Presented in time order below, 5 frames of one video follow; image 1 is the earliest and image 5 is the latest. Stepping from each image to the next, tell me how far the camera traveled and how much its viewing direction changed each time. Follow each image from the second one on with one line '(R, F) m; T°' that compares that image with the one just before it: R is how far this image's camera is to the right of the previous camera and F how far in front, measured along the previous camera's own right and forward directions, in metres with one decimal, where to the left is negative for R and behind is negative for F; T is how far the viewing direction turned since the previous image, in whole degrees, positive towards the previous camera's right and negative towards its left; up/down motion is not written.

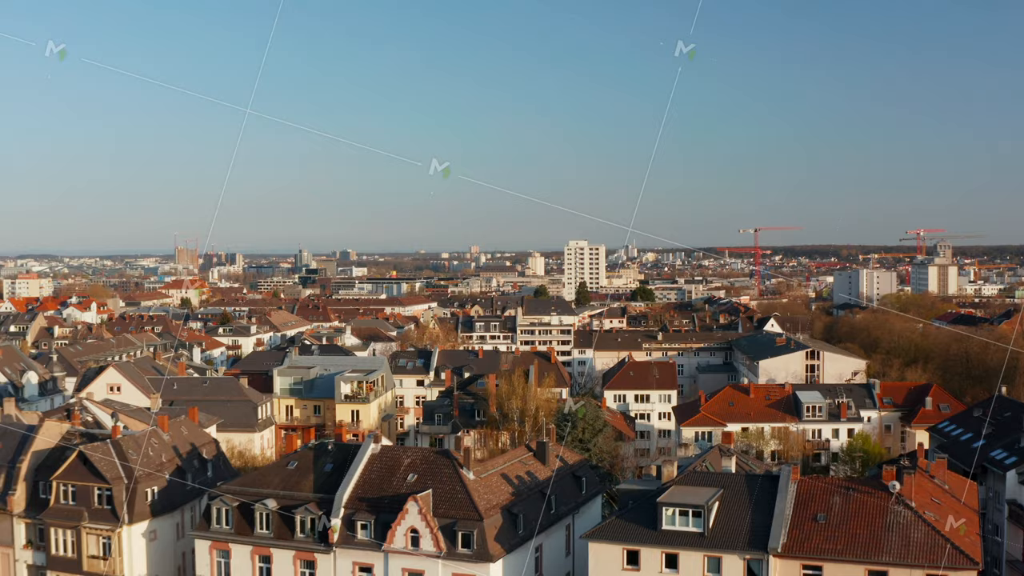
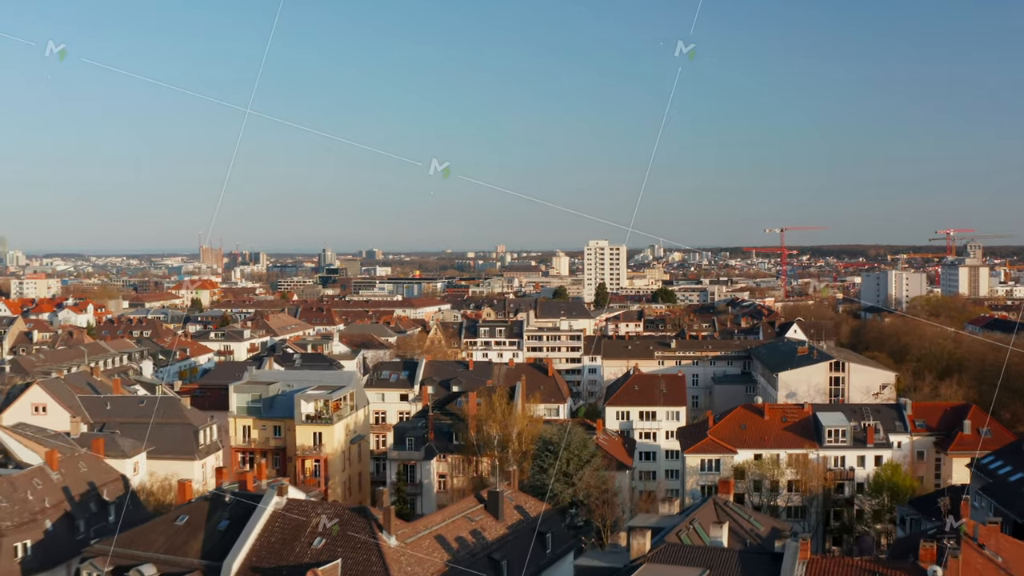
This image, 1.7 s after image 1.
(+0.8, +2.0) m; -2°
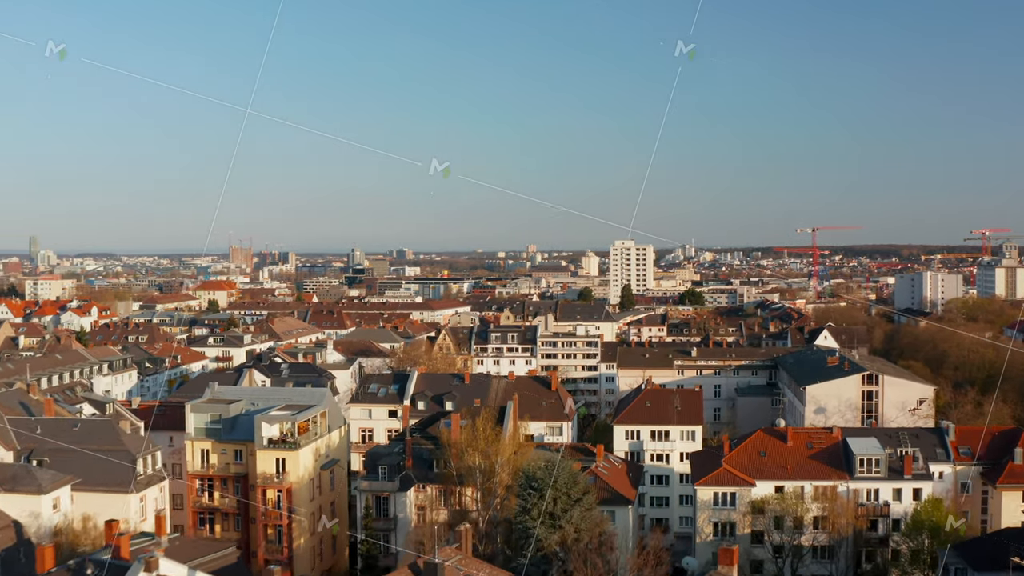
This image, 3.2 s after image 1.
(+0.7, +1.8) m; -2°
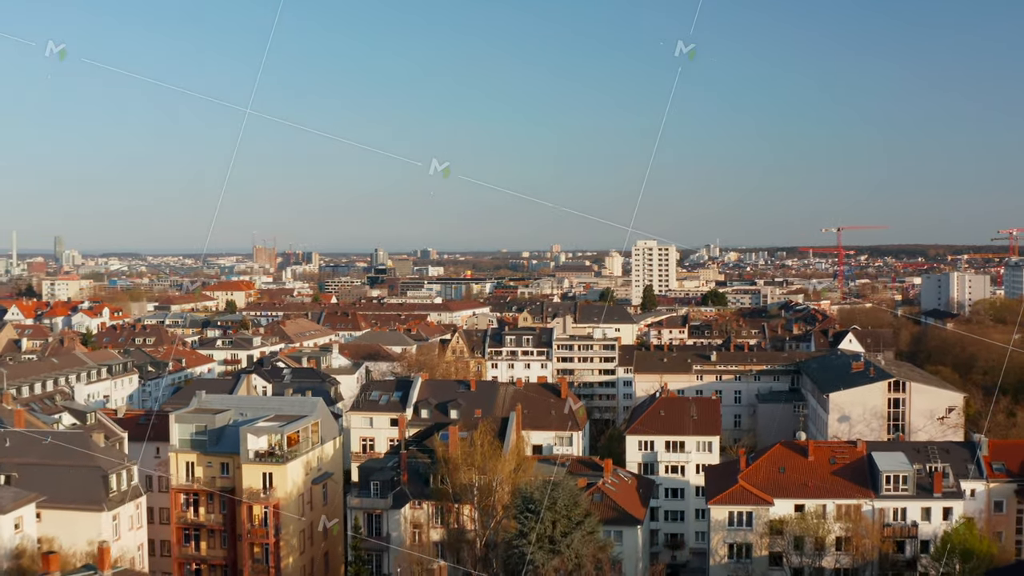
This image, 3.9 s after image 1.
(+0.3, +0.9) m; -1°
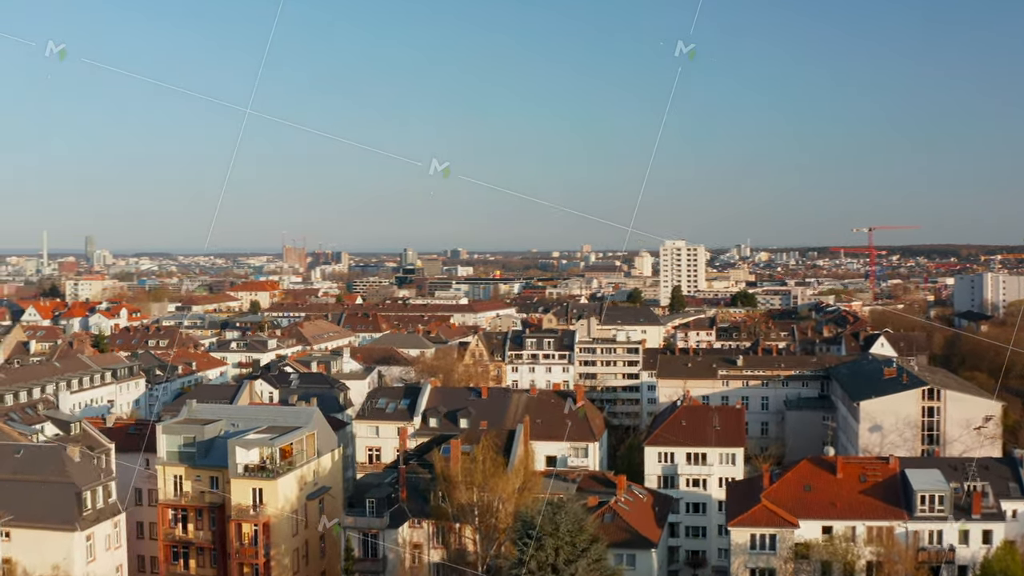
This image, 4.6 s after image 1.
(+0.3, +0.9) m; -2°
